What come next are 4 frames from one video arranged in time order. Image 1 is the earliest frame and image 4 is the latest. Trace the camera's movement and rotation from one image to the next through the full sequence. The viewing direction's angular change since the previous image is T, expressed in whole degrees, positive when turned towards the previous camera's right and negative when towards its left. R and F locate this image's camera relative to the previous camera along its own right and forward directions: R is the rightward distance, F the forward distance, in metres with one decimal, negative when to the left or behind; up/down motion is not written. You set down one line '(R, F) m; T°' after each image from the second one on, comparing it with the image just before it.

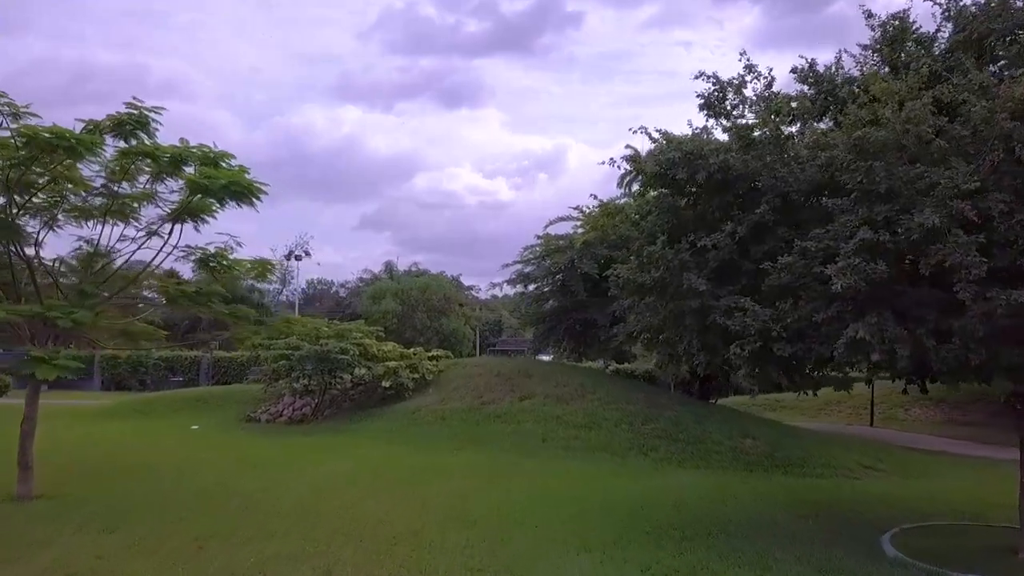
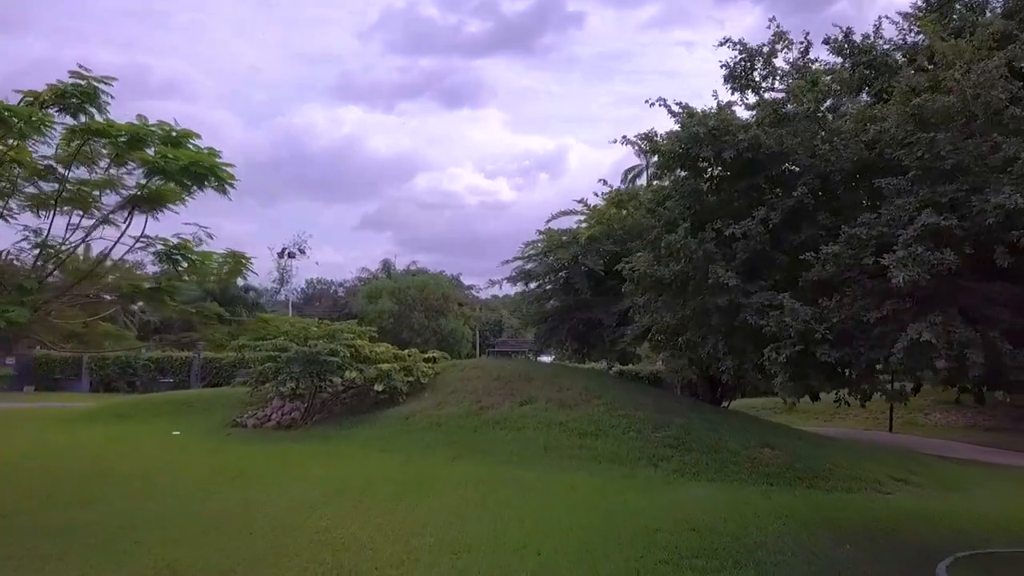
(0.0, +1.1) m; 0°
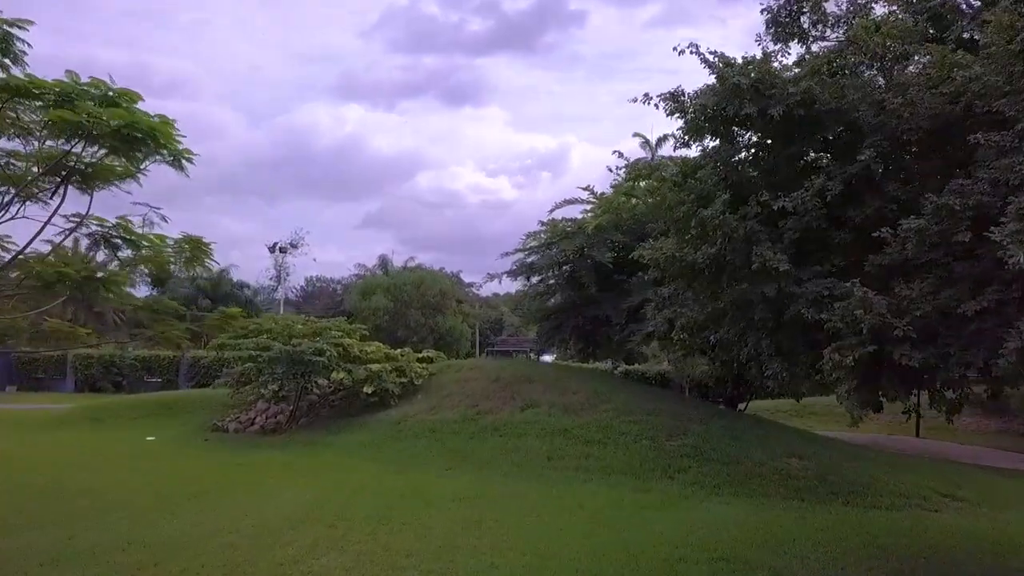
(0.0, +1.4) m; 0°
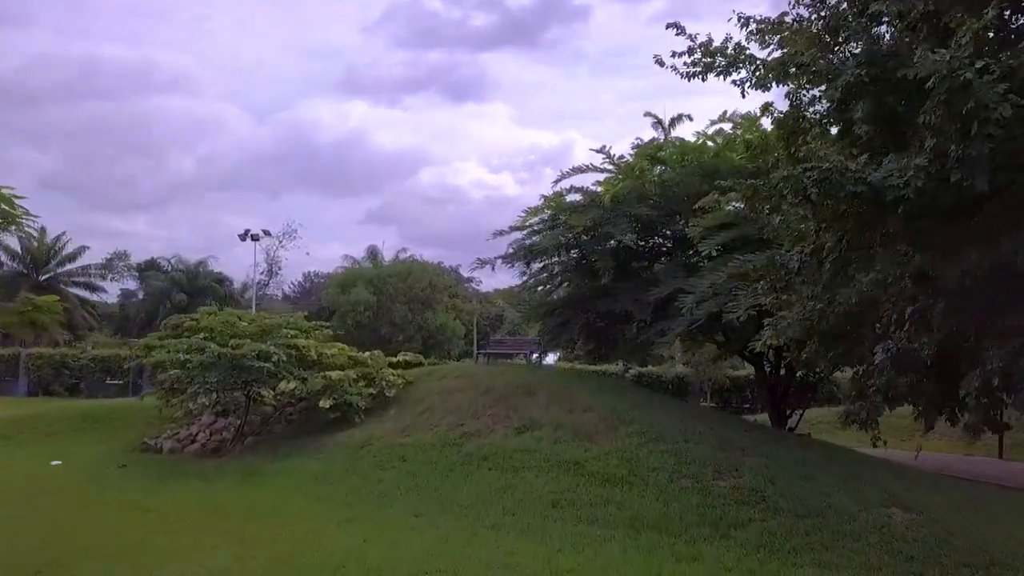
(+0.1, +3.5) m; 0°
